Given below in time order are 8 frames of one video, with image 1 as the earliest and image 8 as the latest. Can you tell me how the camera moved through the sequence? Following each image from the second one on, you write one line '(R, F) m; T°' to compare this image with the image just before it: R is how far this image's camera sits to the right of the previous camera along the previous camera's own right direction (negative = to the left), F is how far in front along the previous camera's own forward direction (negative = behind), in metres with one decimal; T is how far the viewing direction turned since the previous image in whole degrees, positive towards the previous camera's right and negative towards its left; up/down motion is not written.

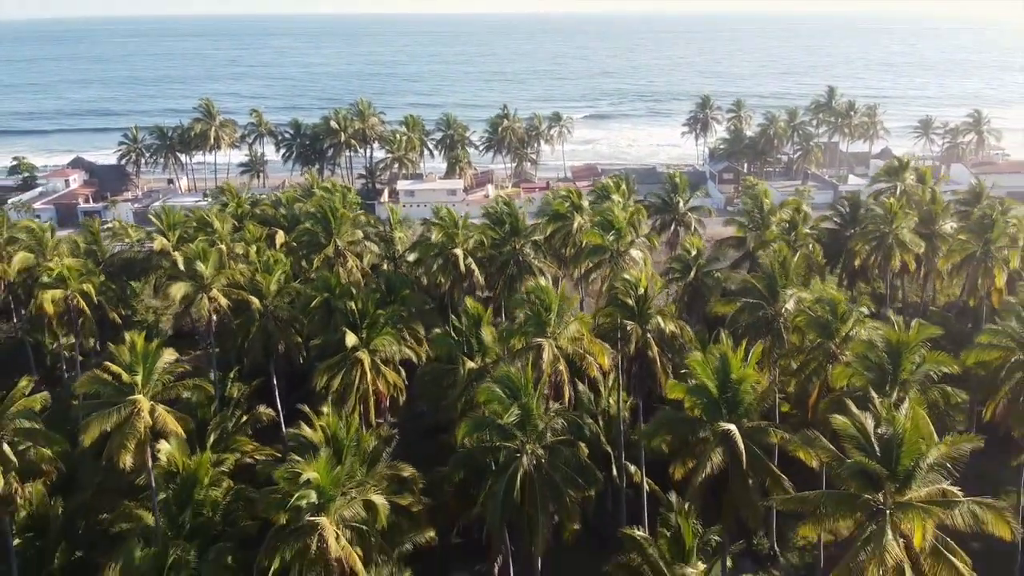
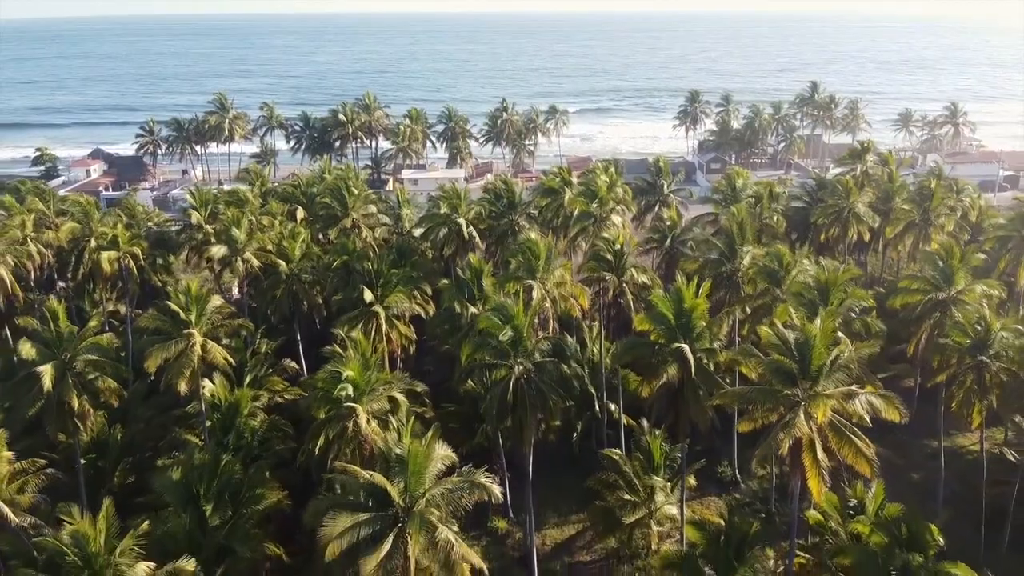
(+0.2, -4.4) m; 0°
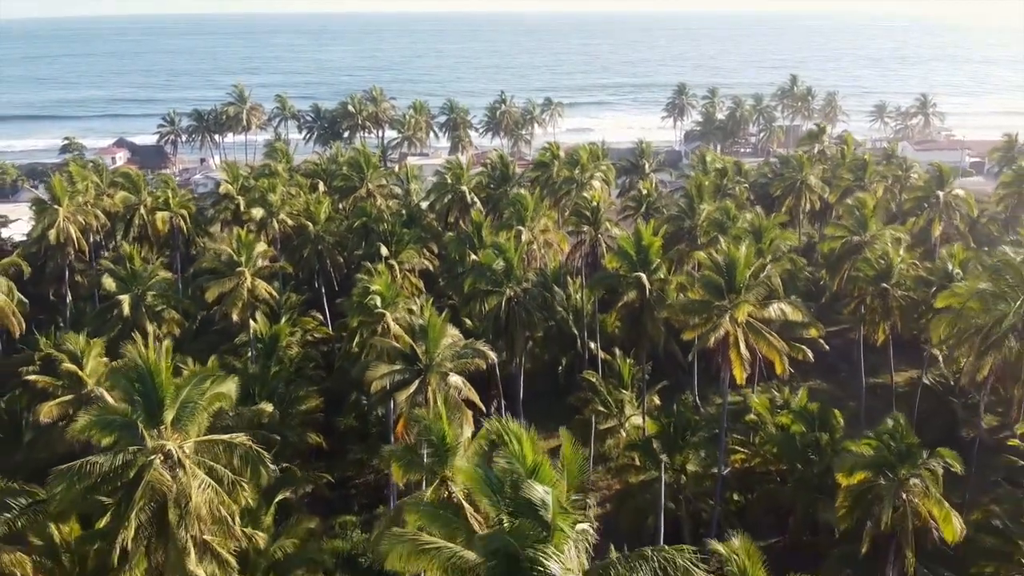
(+0.3, -6.1) m; 0°
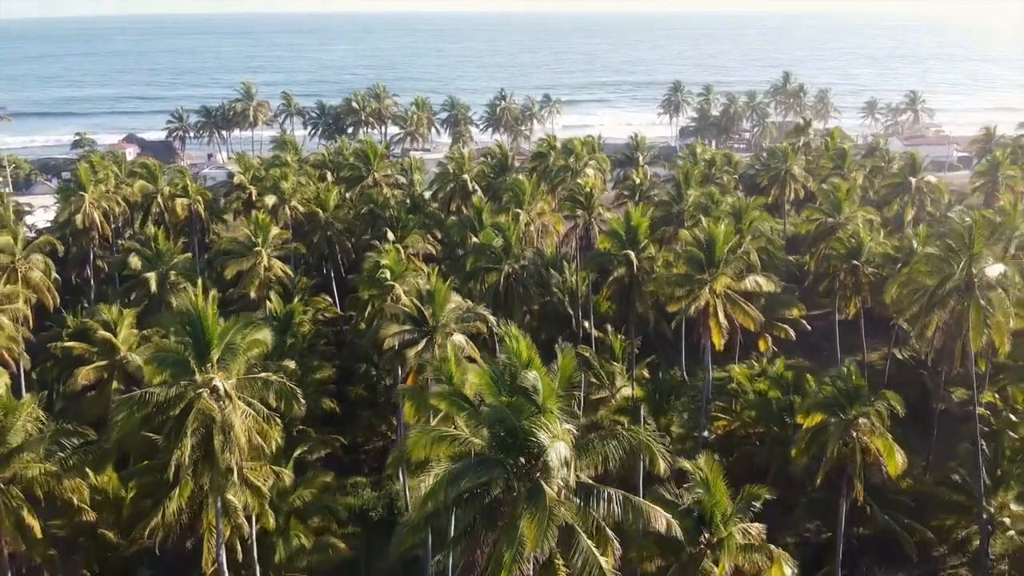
(+0.1, -2.5) m; 0°
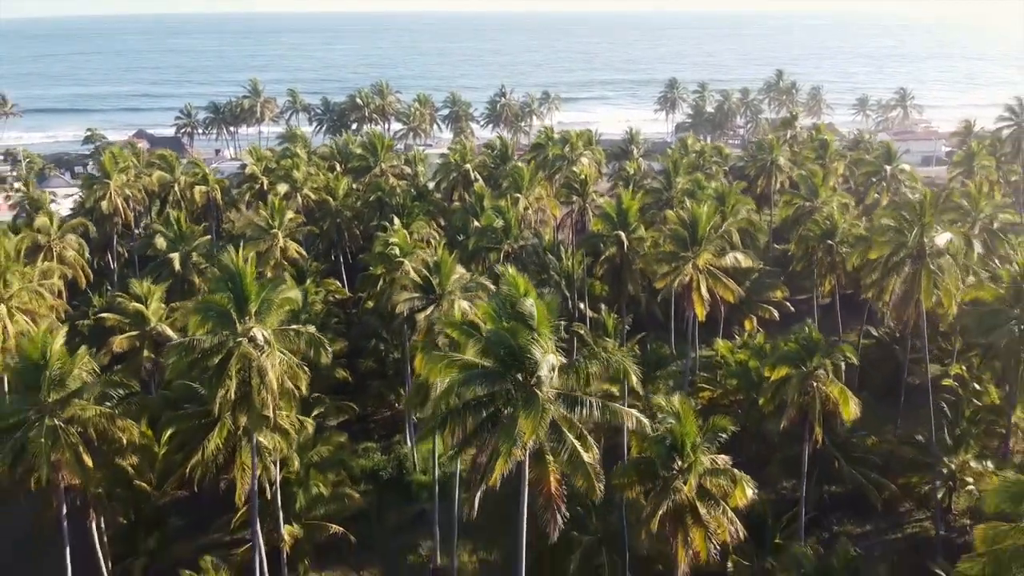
(0.0, -2.6) m; 0°
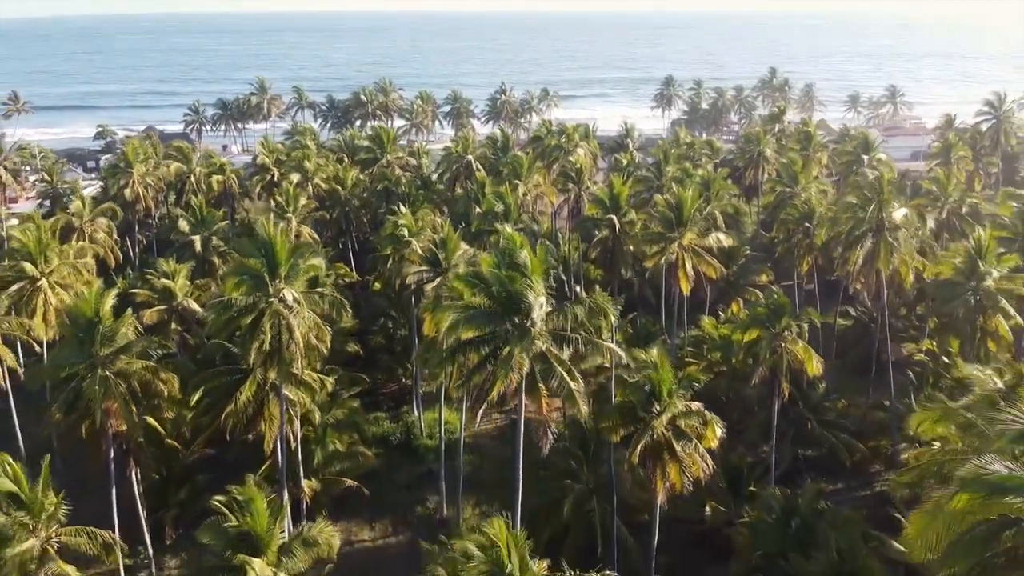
(0.0, -2.7) m; 0°
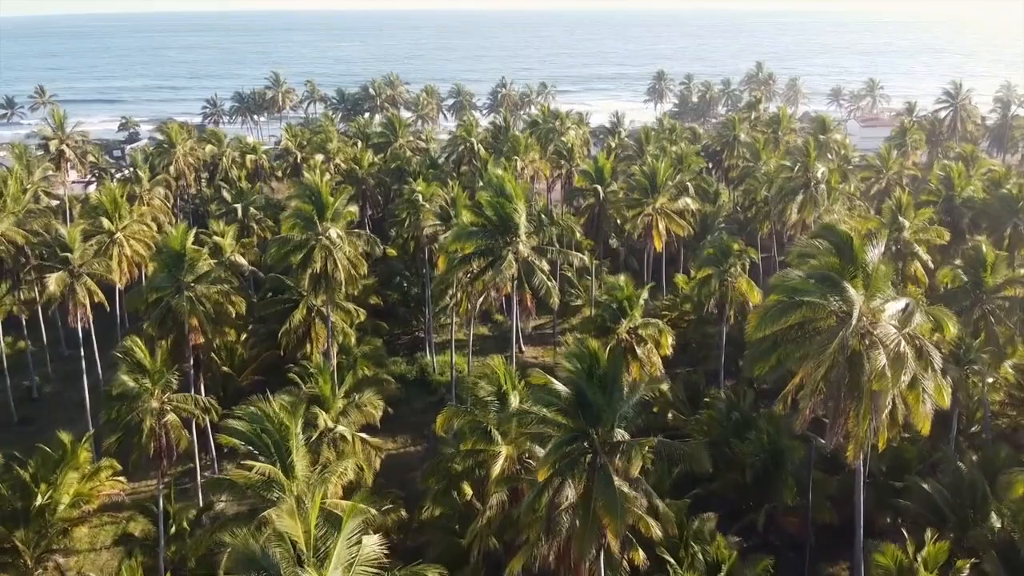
(+0.1, -6.2) m; 0°
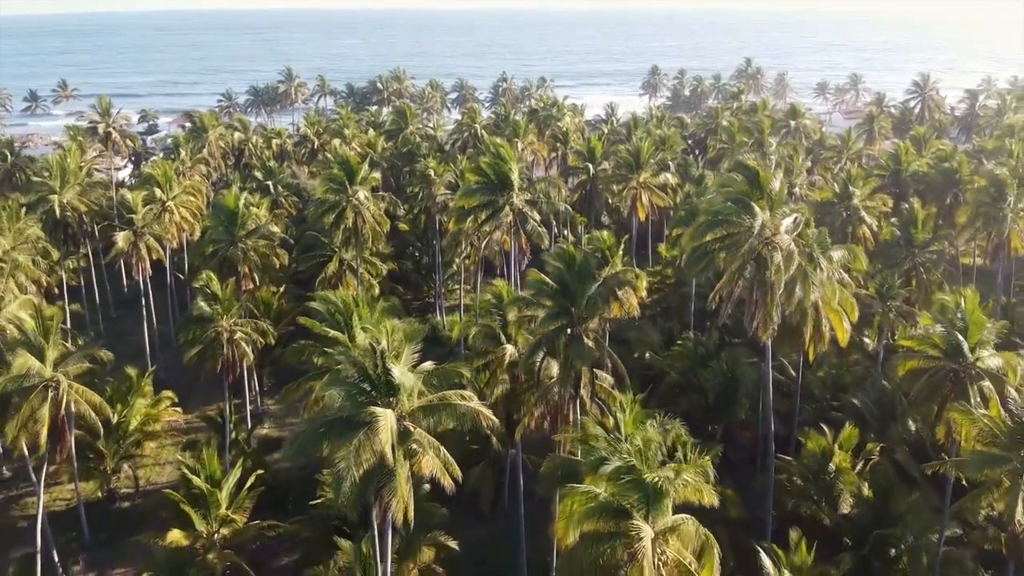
(0.0, -5.6) m; 0°
